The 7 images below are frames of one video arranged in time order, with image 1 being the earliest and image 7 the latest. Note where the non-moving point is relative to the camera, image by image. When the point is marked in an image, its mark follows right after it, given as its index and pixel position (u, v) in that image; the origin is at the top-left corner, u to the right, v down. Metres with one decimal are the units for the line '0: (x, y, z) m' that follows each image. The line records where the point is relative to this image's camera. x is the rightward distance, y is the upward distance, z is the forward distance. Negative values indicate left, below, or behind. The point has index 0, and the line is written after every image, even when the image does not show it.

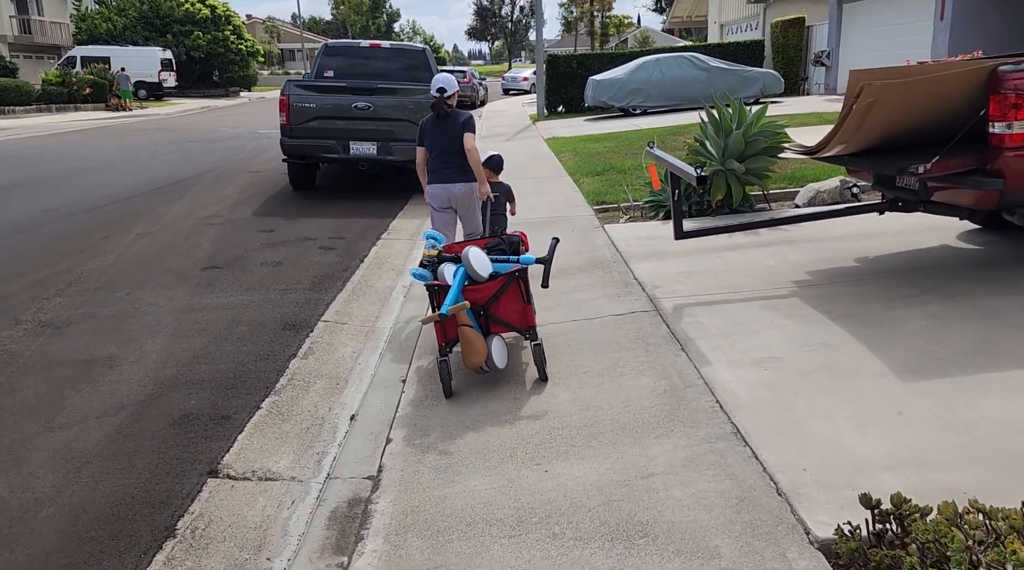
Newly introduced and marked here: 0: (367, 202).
0: (-2.1, +1.2, +10.9) m
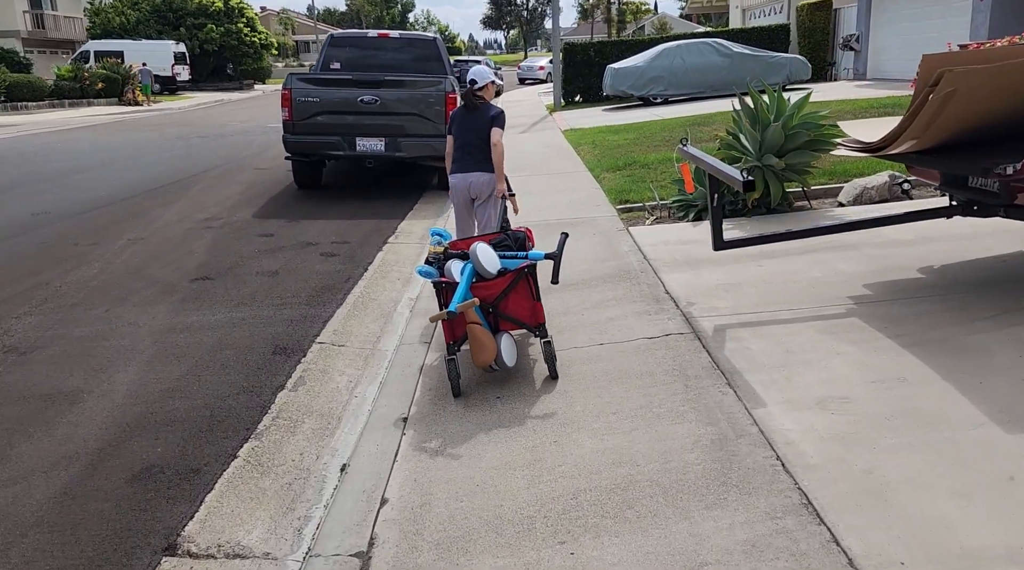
0: (-1.8, +1.1, +10.4) m
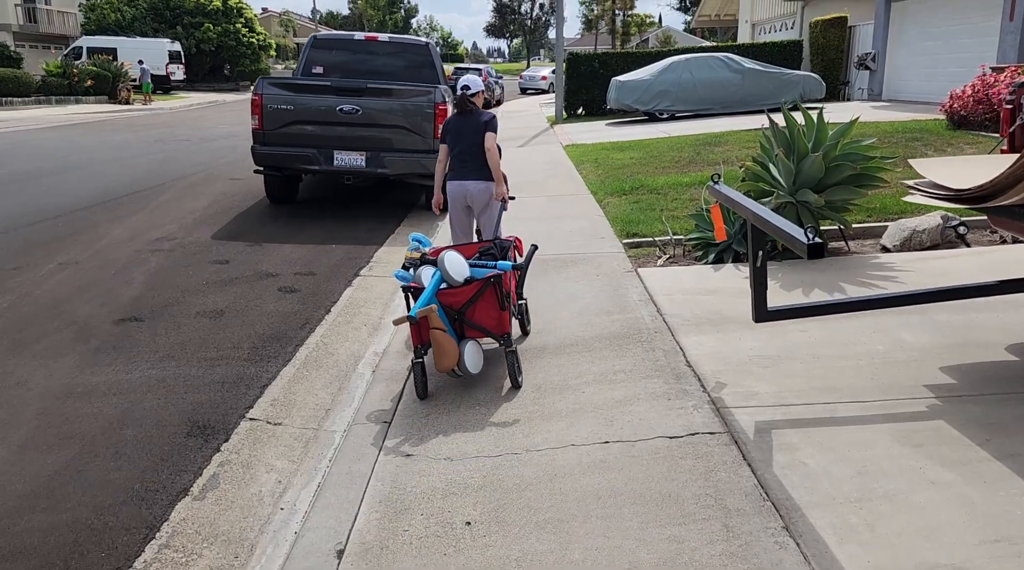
0: (-1.9, +0.8, +9.3) m
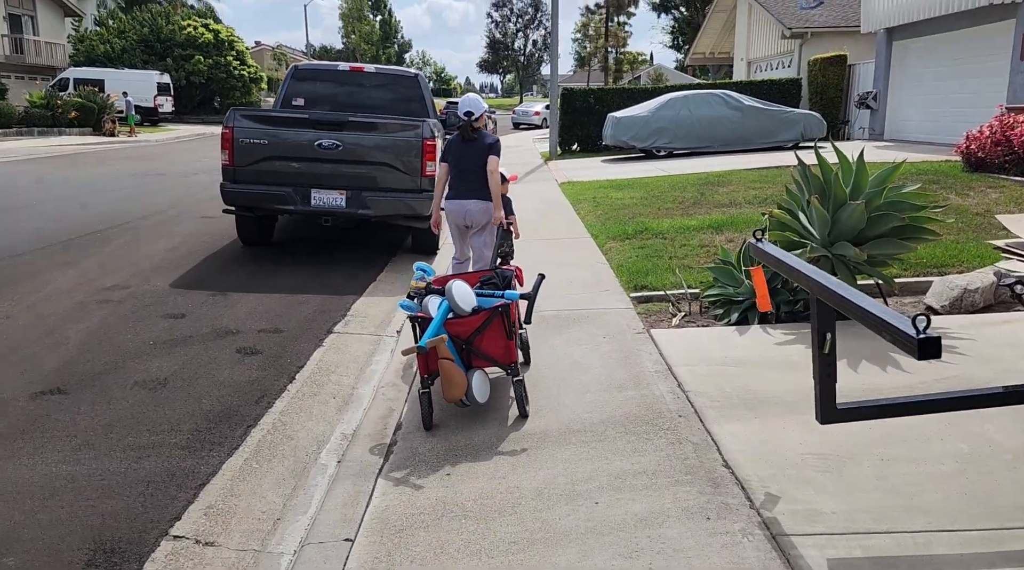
0: (-2.0, +0.2, +8.5) m
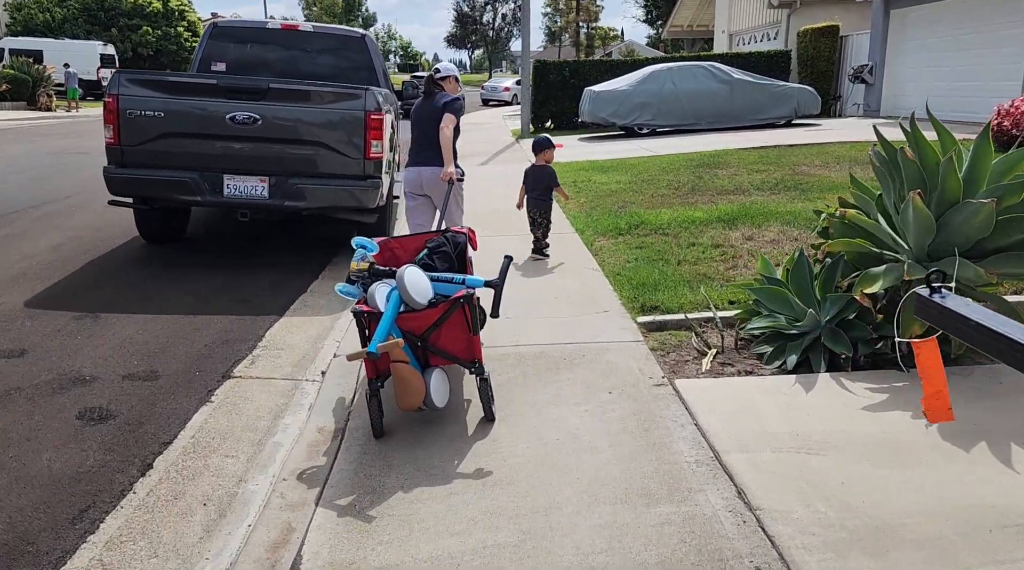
0: (-2.3, +0.1, +6.8) m
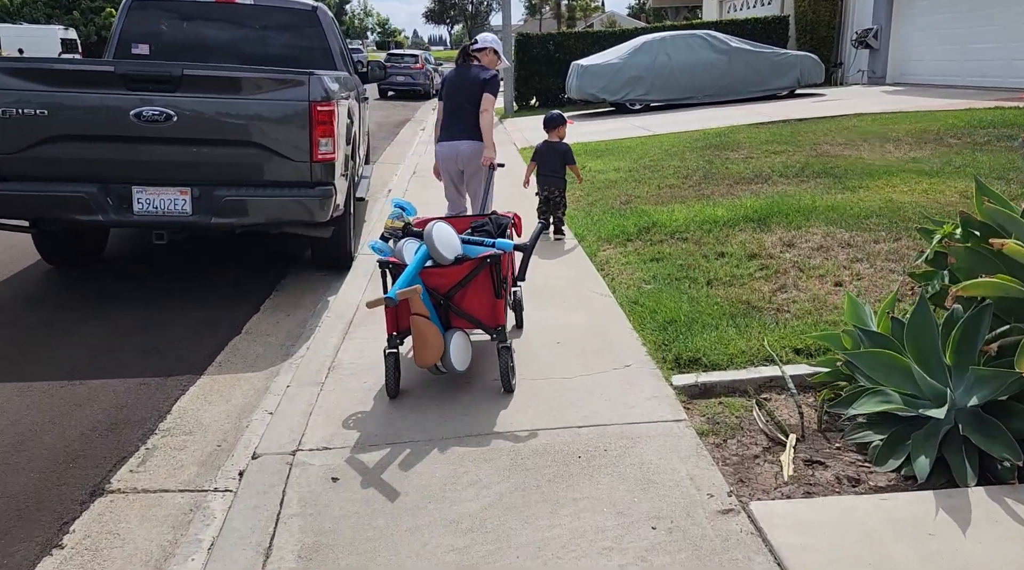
0: (-2.4, -0.2, +5.4) m
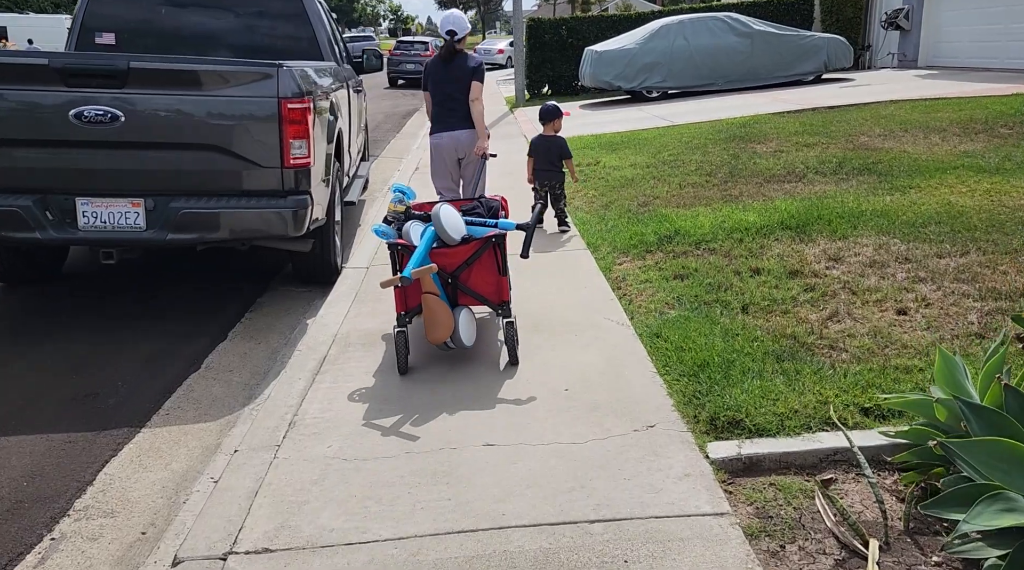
0: (-2.4, -0.3, +4.7) m
